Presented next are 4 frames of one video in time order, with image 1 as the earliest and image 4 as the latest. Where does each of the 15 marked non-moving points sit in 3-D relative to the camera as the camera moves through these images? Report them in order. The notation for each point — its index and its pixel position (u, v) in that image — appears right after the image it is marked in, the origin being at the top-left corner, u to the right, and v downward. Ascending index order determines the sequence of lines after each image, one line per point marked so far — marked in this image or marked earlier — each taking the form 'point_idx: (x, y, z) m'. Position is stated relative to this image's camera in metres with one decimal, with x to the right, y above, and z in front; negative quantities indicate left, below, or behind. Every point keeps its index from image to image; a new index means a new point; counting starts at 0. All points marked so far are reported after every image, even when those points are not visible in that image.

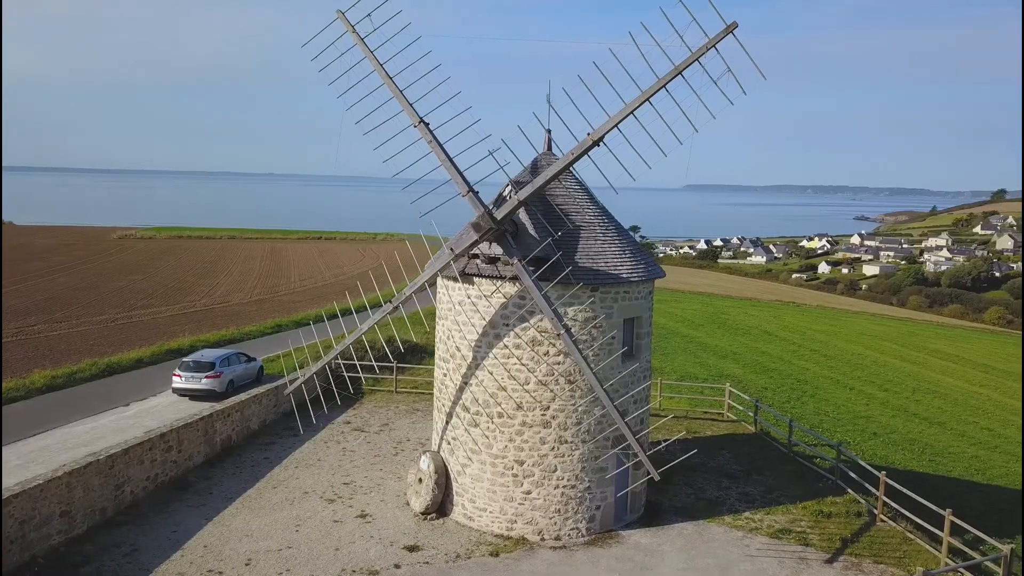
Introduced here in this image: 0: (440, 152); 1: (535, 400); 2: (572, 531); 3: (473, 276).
0: (-1.4, +2.5, +12.3) m
1: (+0.4, -2.1, +12.8) m
2: (+1.1, -4.6, +13.1) m
3: (-0.7, +0.2, +12.9) m
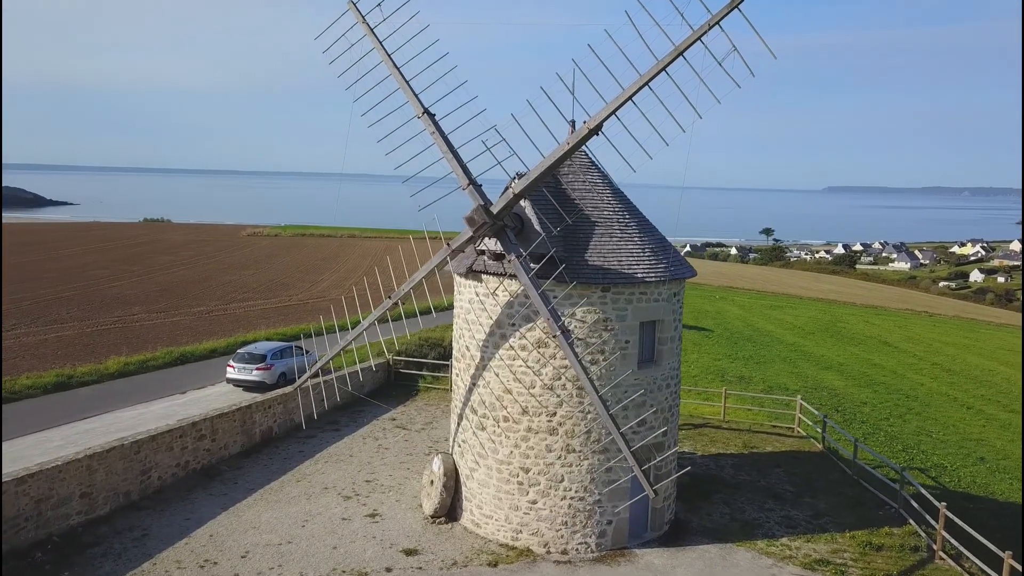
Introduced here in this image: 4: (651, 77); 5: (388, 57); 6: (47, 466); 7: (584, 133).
0: (-1.2, +2.5, +11.9) m
1: (+0.5, -2.1, +12.1) m
2: (+1.2, -4.6, +12.3) m
3: (-0.6, +0.3, +12.4) m
4: (+1.9, +2.9, +9.5) m
5: (-2.3, +4.2, +12.6) m
6: (-8.2, -3.1, +12.1) m
7: (+1.0, +2.3, +10.1) m
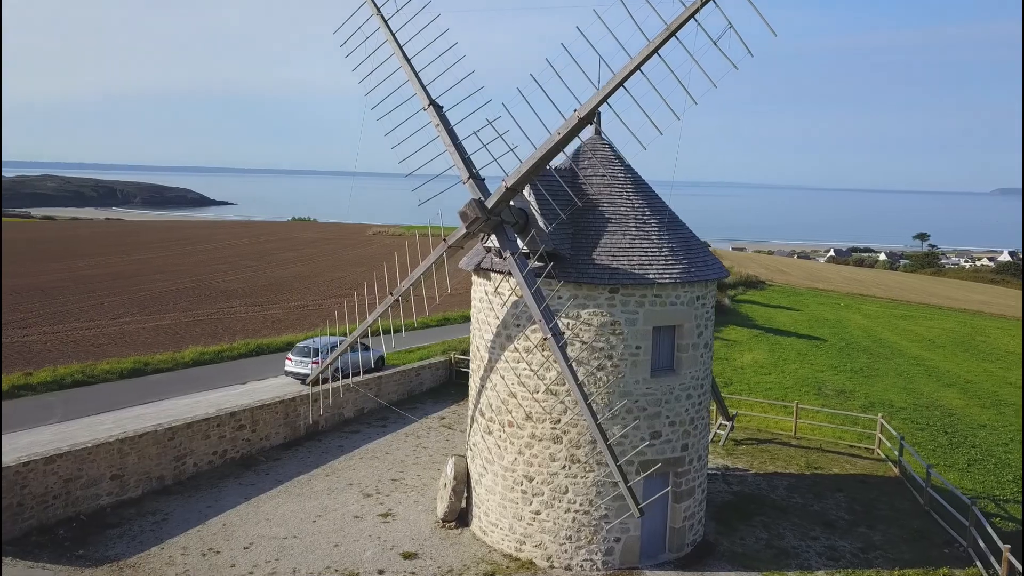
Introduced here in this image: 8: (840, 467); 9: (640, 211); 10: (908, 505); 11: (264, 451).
0: (-1.1, +2.5, +11.6) m
1: (+0.5, -2.1, +11.5) m
2: (+1.2, -4.6, +11.6) m
3: (-0.4, +0.3, +12.0) m
4: (+1.7, +2.9, +8.8) m
5: (-2.0, +4.3, +12.4) m
6: (-8.0, -3.0, +12.7) m
7: (+0.9, +2.3, +9.4) m
8: (+9.4, -5.1, +19.6) m
9: (+2.2, +1.3, +12.0) m
10: (+9.2, -5.1, +16.1) m
11: (-6.3, -4.1, +17.5) m
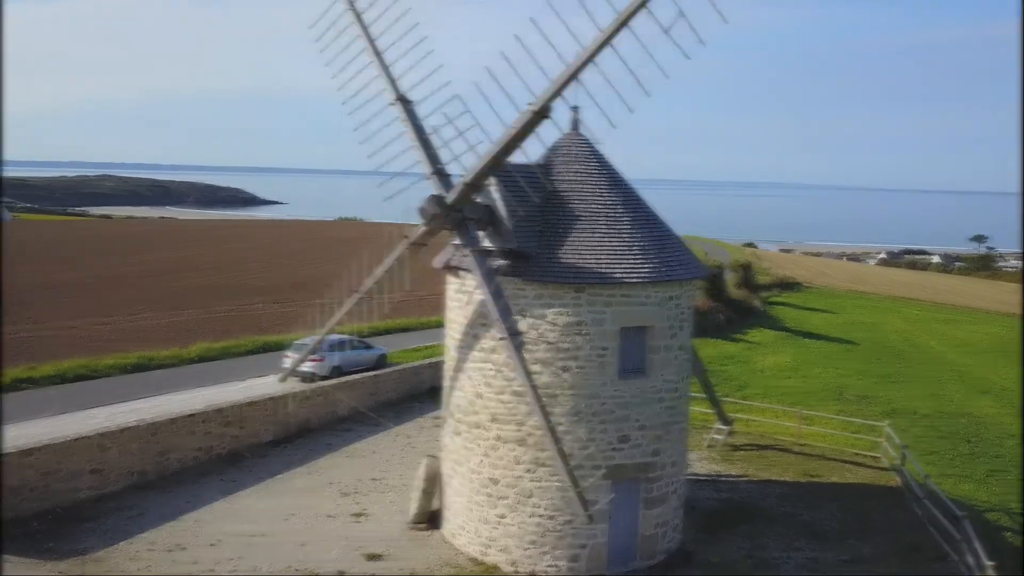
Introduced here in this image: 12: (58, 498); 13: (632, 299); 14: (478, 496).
0: (-1.6, +2.6, +11.4) m
1: (0.0, -2.1, +11.3) m
2: (+0.6, -4.6, +11.3) m
3: (-1.0, +0.3, +11.8) m
4: (+1.0, +2.9, +8.5) m
5: (-2.5, +4.3, +12.3) m
6: (-8.6, -2.9, +12.9) m
7: (+0.3, +2.3, +9.2) m
8: (+9.1, -5.2, +19.0) m
9: (+1.7, +1.3, +11.7) m
10: (+8.8, -5.1, +15.5) m
11: (-6.7, -4.1, +17.6) m
12: (-8.6, -4.0, +13.0) m
13: (+1.9, -0.2, +11.0) m
14: (-0.6, -3.5, +11.8) m
